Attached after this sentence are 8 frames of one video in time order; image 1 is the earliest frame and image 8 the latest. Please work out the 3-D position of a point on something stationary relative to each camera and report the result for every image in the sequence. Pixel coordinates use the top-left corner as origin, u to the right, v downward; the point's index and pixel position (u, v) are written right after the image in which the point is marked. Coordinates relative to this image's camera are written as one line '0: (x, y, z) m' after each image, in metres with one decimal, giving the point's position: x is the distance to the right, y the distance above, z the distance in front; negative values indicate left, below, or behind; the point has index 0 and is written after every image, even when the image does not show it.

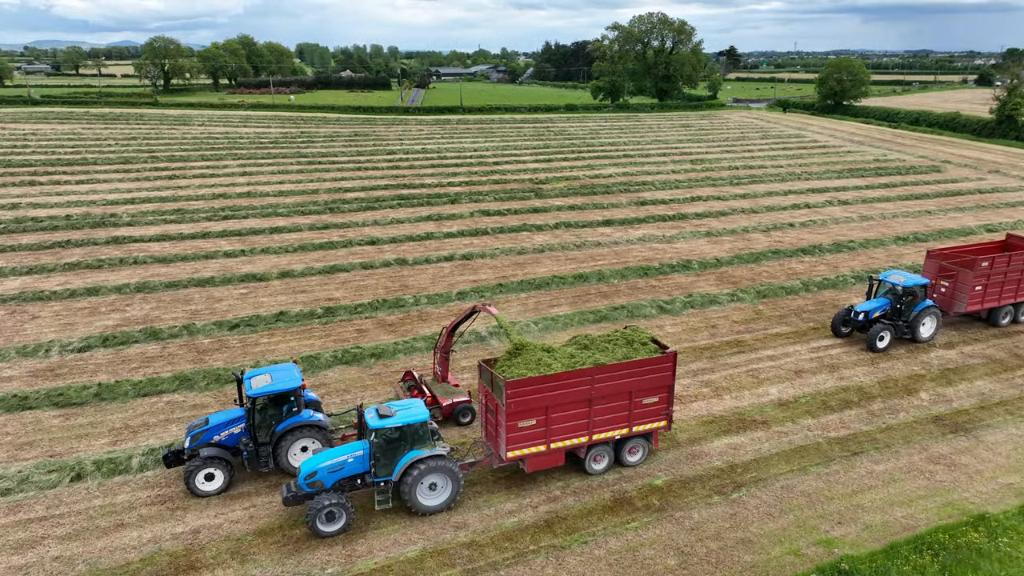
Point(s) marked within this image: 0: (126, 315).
0: (-9.6, -0.7, +17.4) m
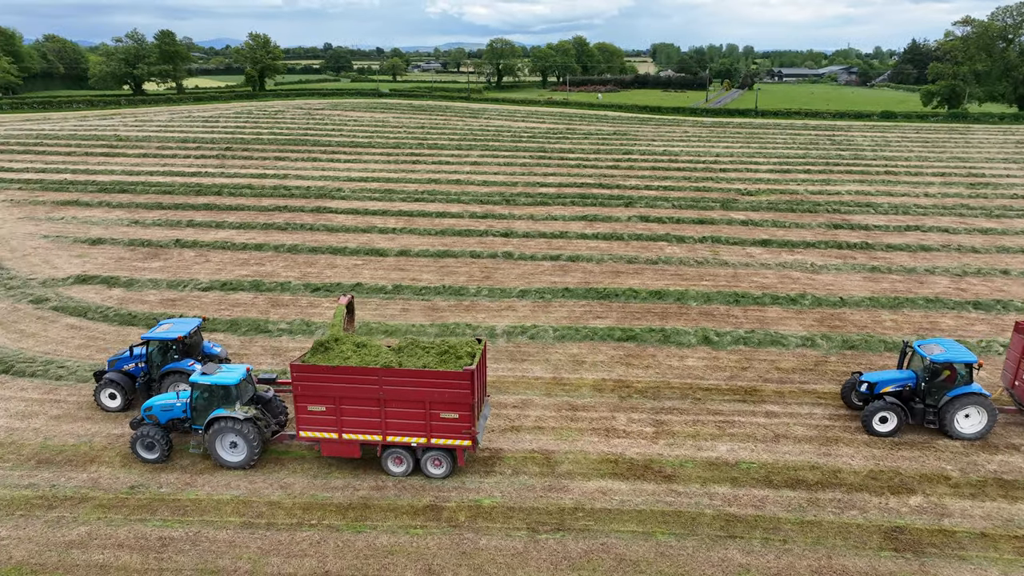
0: (-7.6, +0.5, +21.3) m
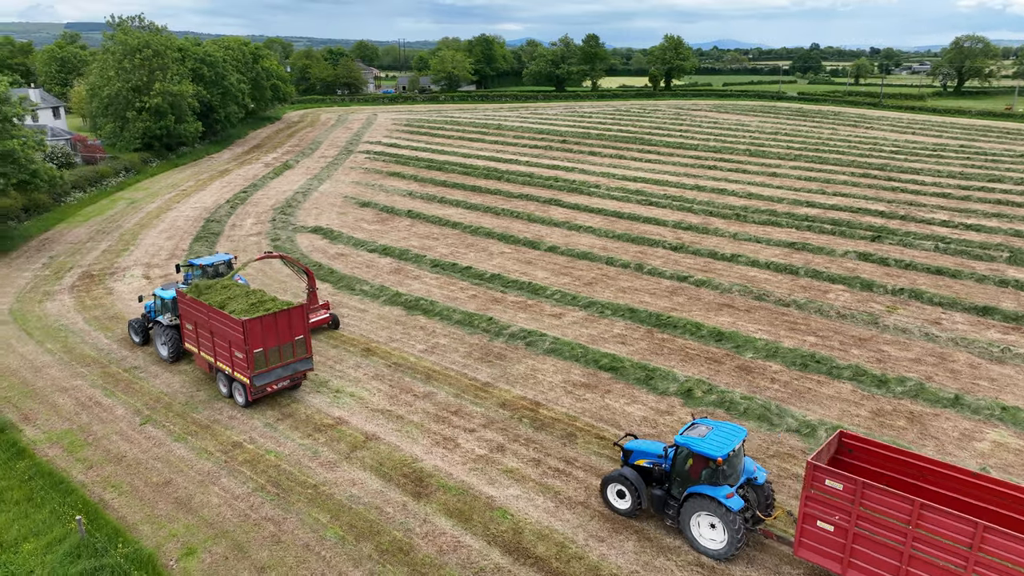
0: (-2.9, +1.5, +24.5) m
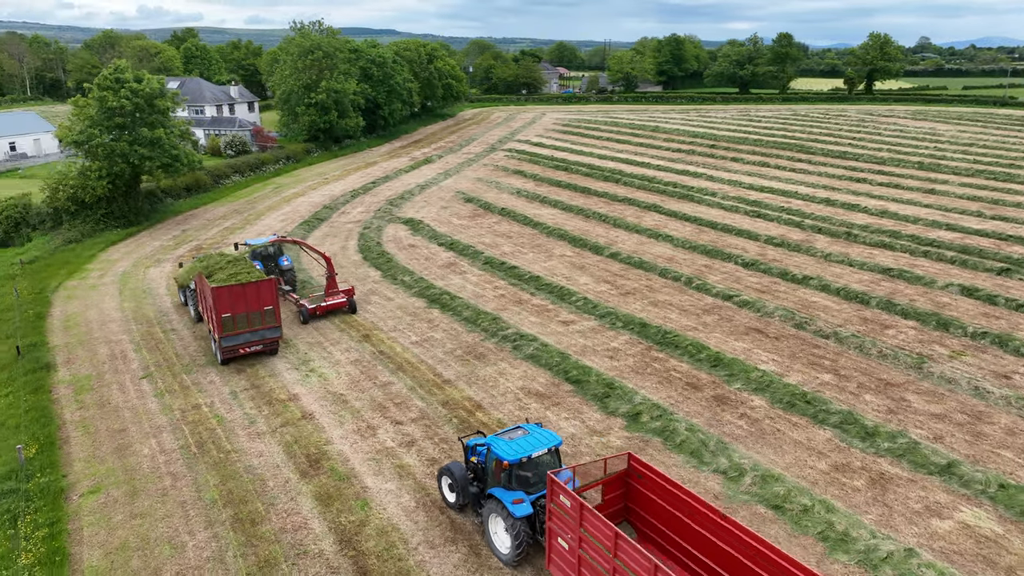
0: (-0.5, +1.6, +24.9) m
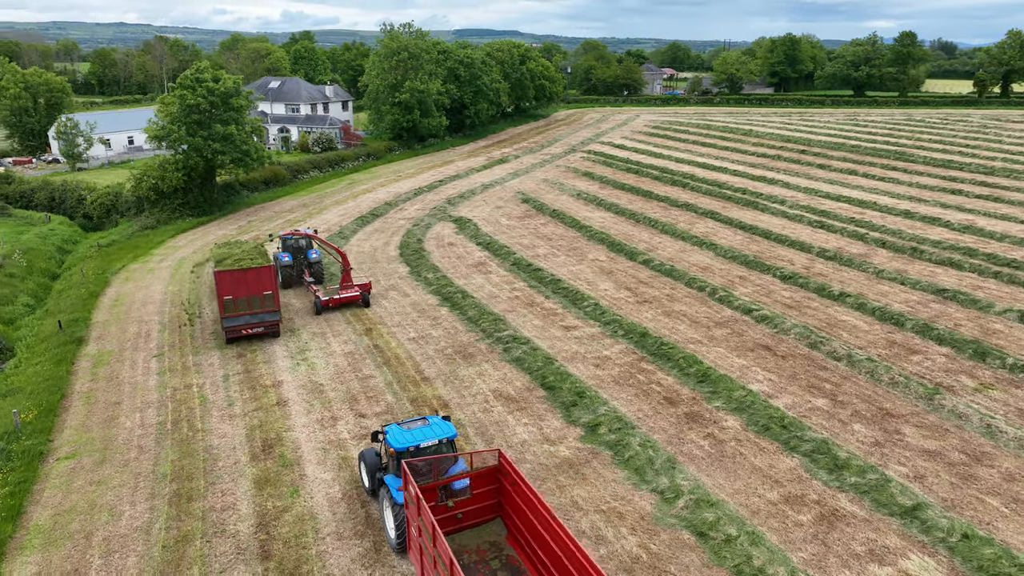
0: (+0.8, +1.6, +24.9) m
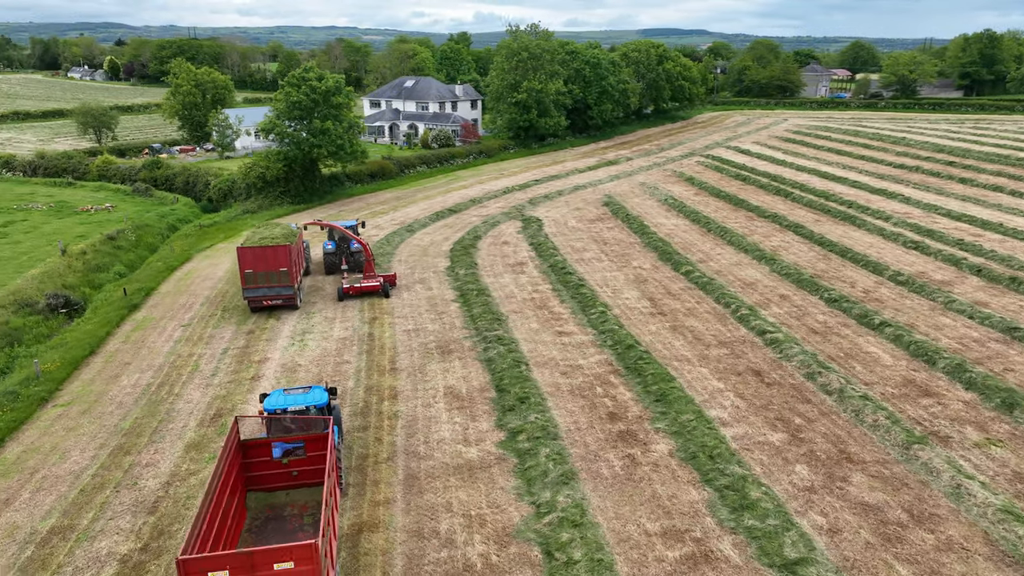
0: (+2.6, +1.4, +24.5) m
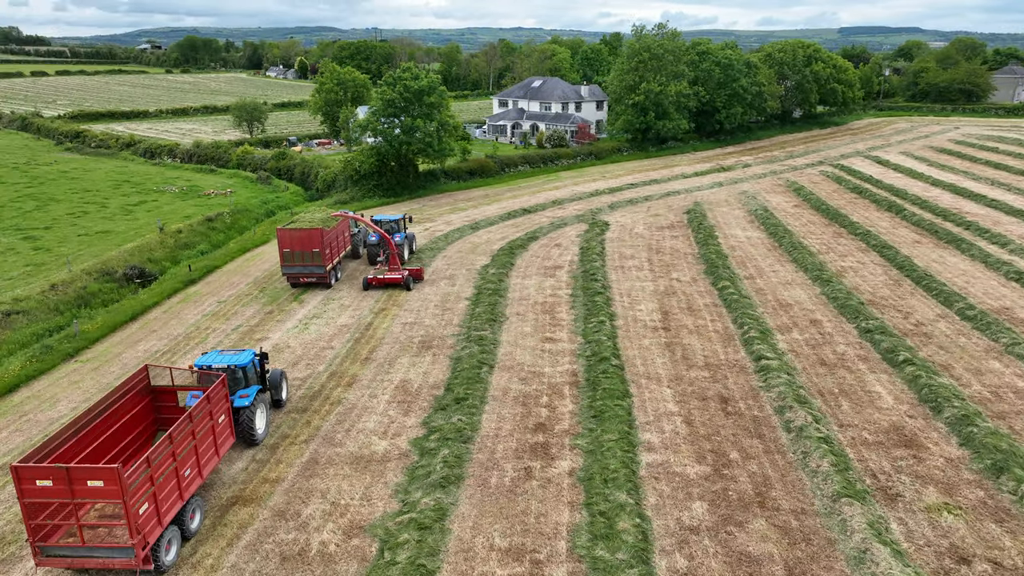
0: (+4.2, +1.1, +23.7) m
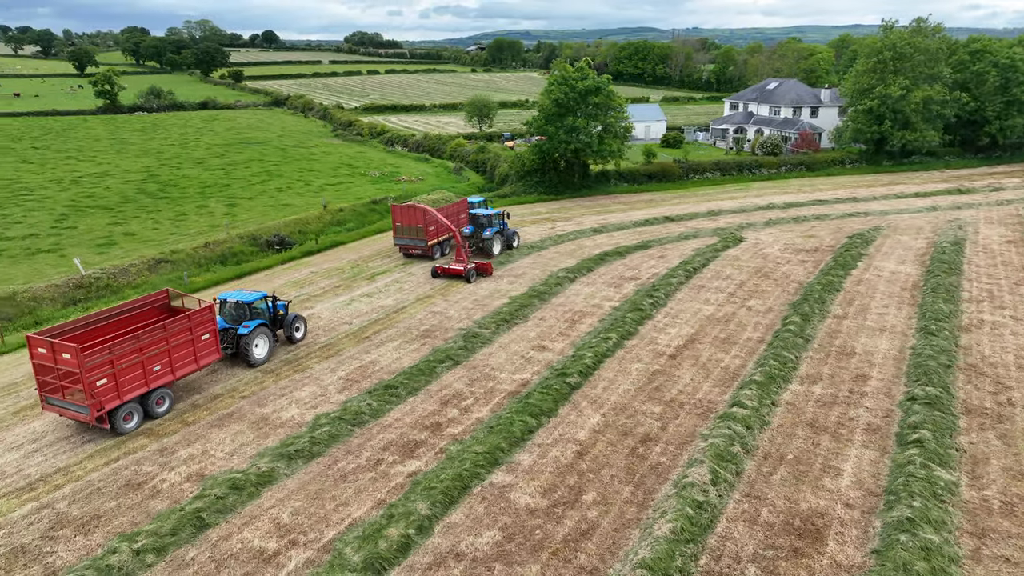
0: (+6.8, +0.3, +21.3) m
